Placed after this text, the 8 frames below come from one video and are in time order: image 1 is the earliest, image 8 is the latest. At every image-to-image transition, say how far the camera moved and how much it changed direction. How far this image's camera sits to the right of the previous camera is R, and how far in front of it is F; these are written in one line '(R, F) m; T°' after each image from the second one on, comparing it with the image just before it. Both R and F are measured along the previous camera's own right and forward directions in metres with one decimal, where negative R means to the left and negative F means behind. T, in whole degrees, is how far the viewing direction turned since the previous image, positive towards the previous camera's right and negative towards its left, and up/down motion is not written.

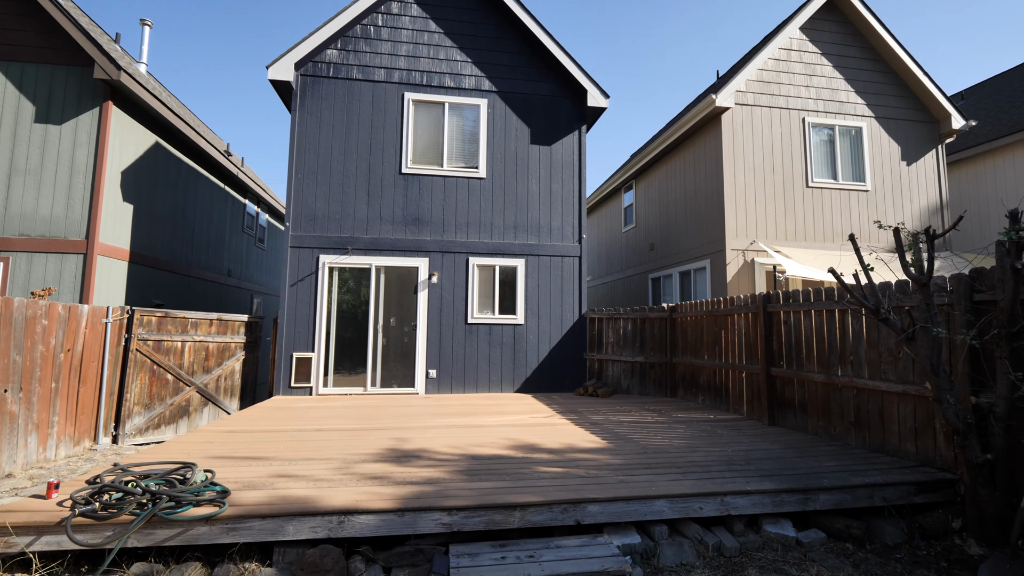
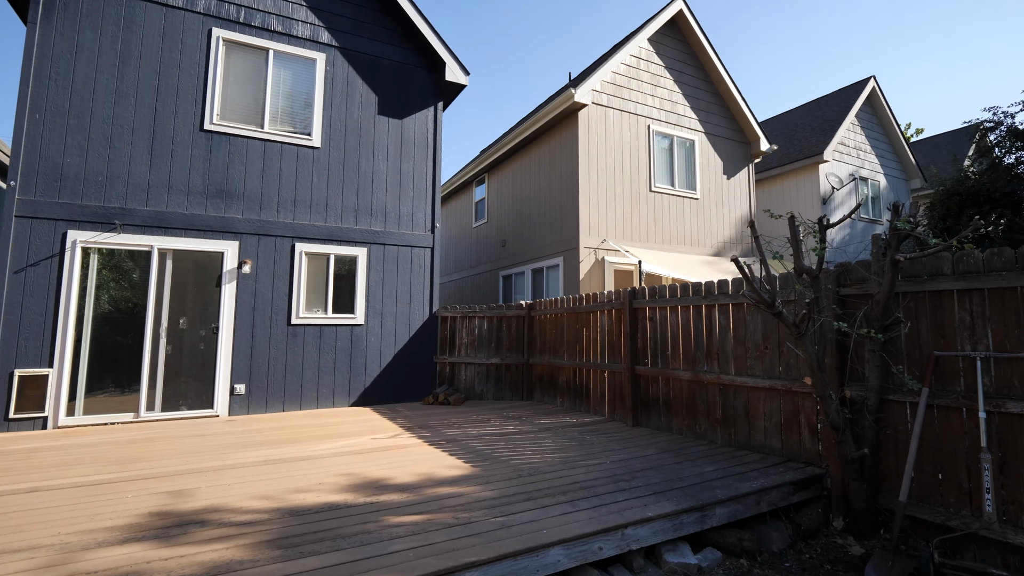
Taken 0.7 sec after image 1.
(0.0, +1.0) m; +18°
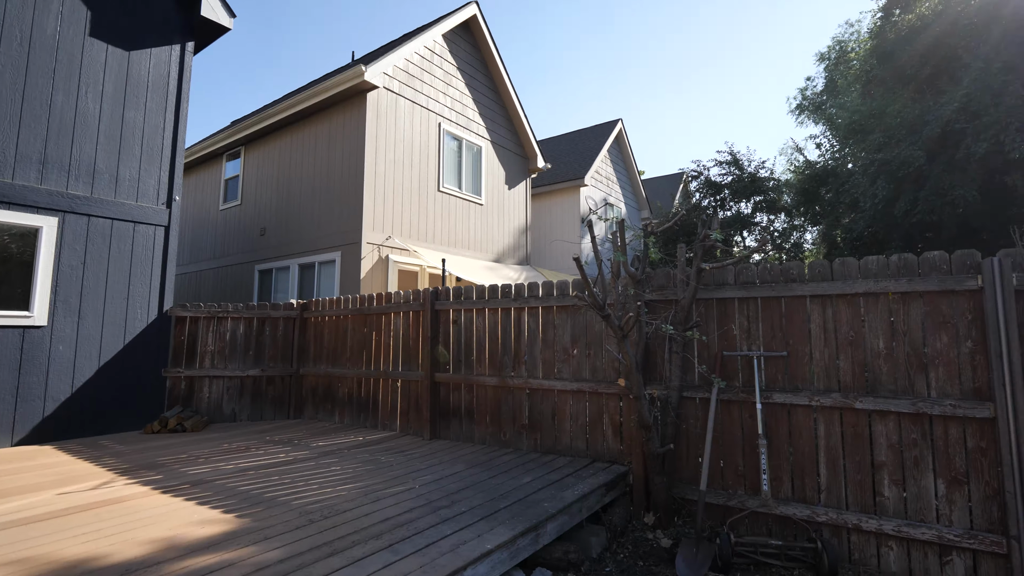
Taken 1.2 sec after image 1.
(-0.3, +0.7) m; +27°
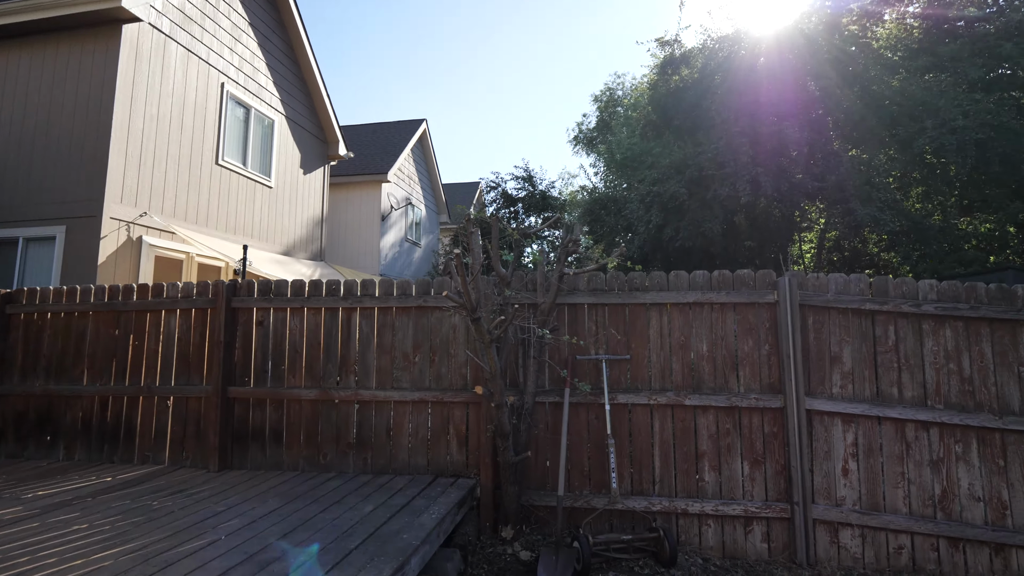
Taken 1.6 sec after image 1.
(-0.6, +0.5) m; +25°
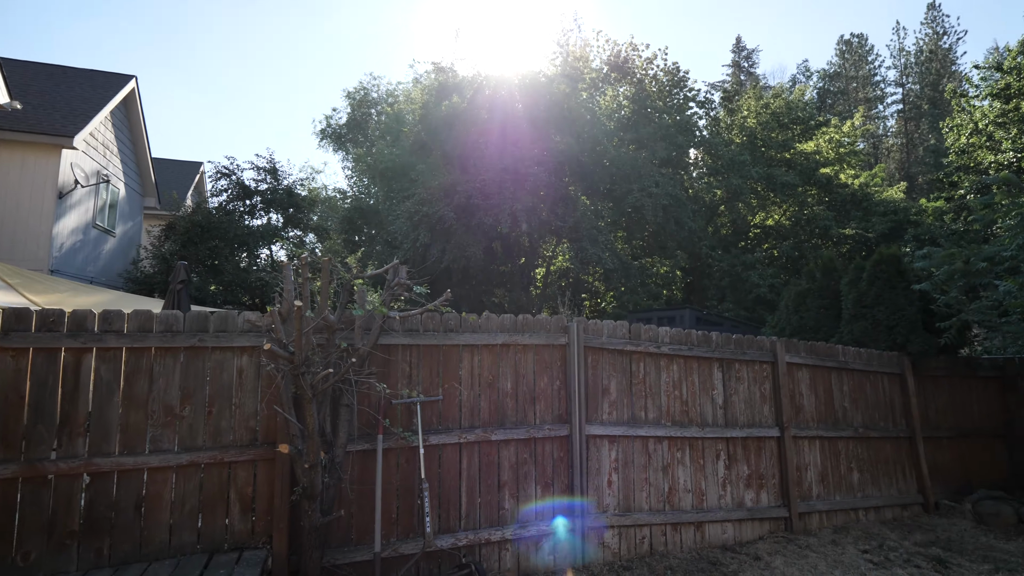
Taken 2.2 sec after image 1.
(-0.6, +0.2) m; +30°
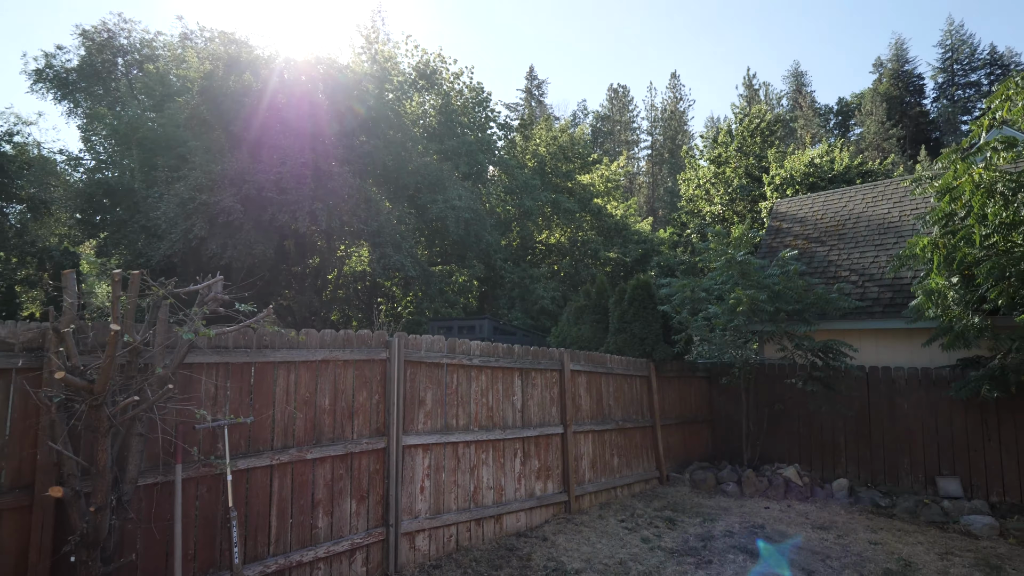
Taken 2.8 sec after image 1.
(-0.3, -0.2) m; +23°
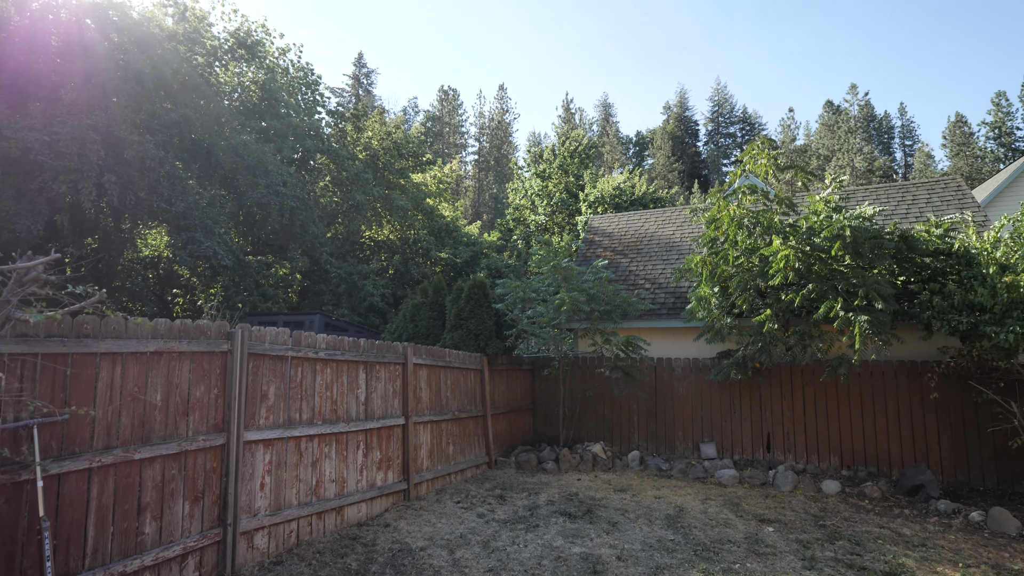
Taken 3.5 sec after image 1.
(-0.3, -0.3) m; +19°
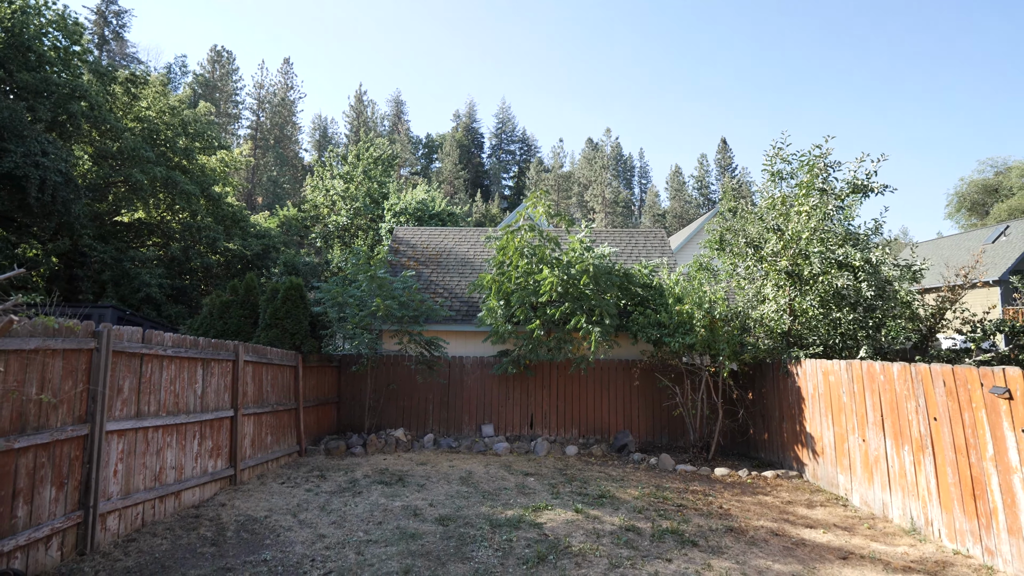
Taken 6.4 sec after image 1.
(-0.8, -1.4) m; +24°
